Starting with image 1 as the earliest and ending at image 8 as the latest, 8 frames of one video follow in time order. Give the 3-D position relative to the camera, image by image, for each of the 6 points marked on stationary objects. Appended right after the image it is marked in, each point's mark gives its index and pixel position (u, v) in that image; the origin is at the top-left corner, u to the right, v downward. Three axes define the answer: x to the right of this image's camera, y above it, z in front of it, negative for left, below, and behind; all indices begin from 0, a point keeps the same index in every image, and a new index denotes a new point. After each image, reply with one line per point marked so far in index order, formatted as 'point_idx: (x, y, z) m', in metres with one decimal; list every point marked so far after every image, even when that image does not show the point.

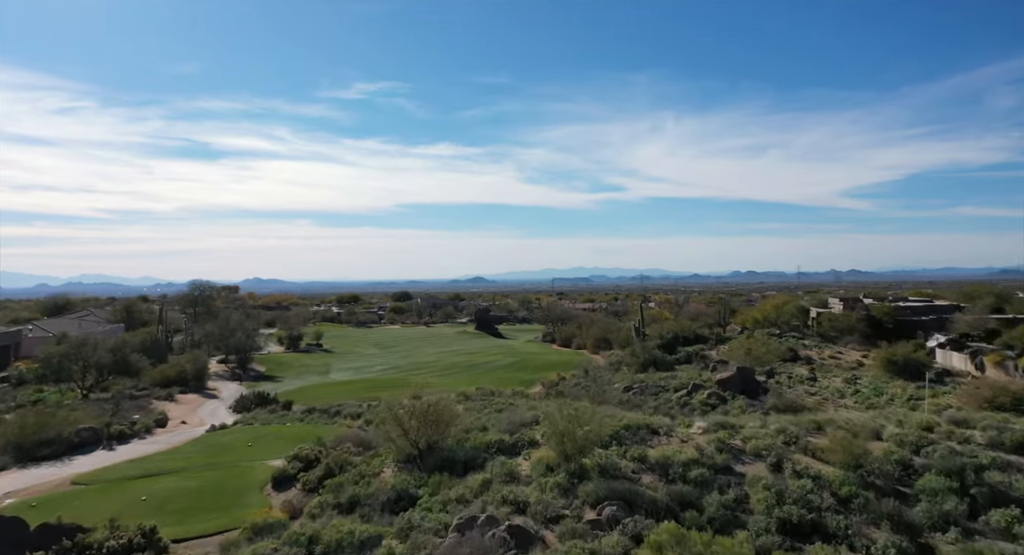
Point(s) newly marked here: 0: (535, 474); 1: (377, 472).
0: (+0.5, -4.3, +14.6) m
1: (-3.2, -4.6, +15.7) m
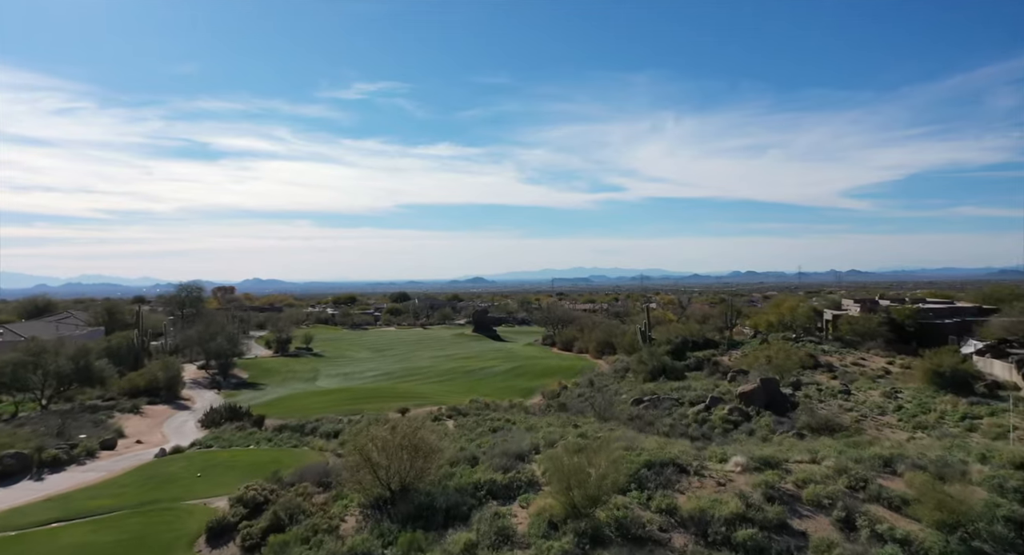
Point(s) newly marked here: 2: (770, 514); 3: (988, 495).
0: (+0.4, -4.3, +11.4) m
1: (-3.3, -4.6, +12.6) m
2: (+4.3, -3.9, +11.2) m
3: (+8.0, -3.7, +11.3) m
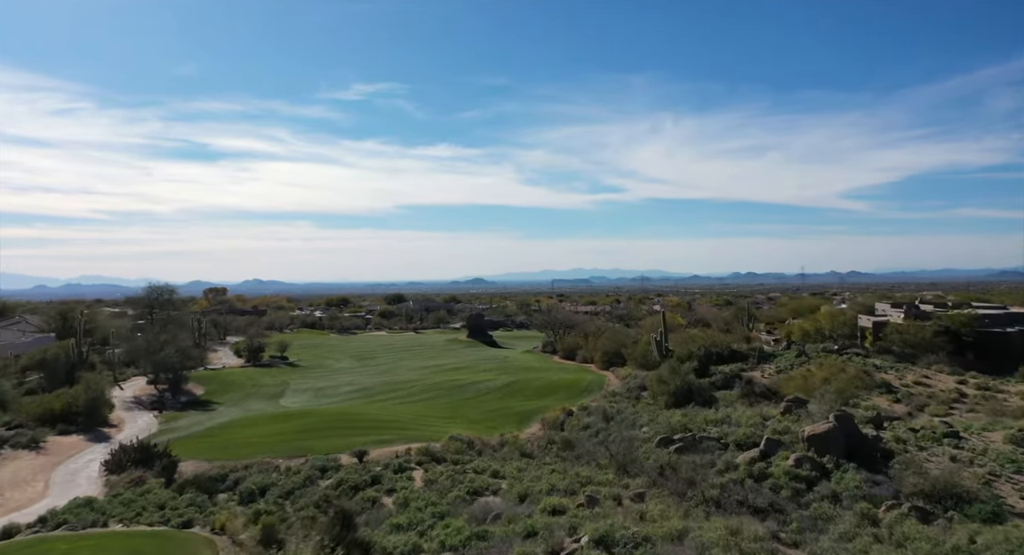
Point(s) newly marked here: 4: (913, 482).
0: (+0.1, -4.4, +4.6) m
1: (-3.6, -4.7, +5.7) m
2: (+4.0, -4.0, +4.4) m
3: (+7.7, -3.7, +4.5) m
4: (+9.8, -5.0, +16.2) m
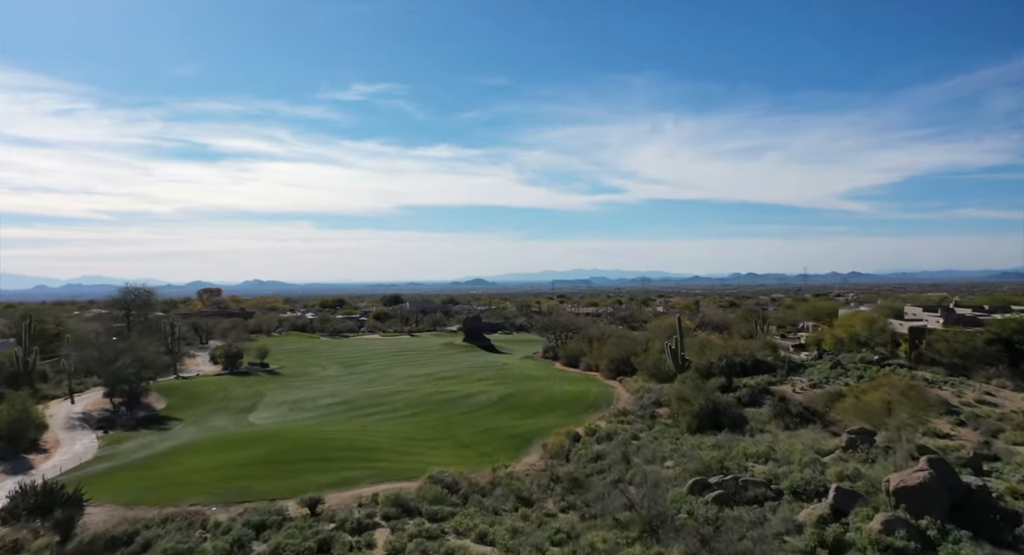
0: (-0.1, -4.4, -0.2) m
1: (-3.8, -4.7, +1.0) m
2: (+3.8, -4.0, -0.4) m
3: (+7.5, -3.7, -0.3) m
4: (+9.6, -5.0, +11.5) m
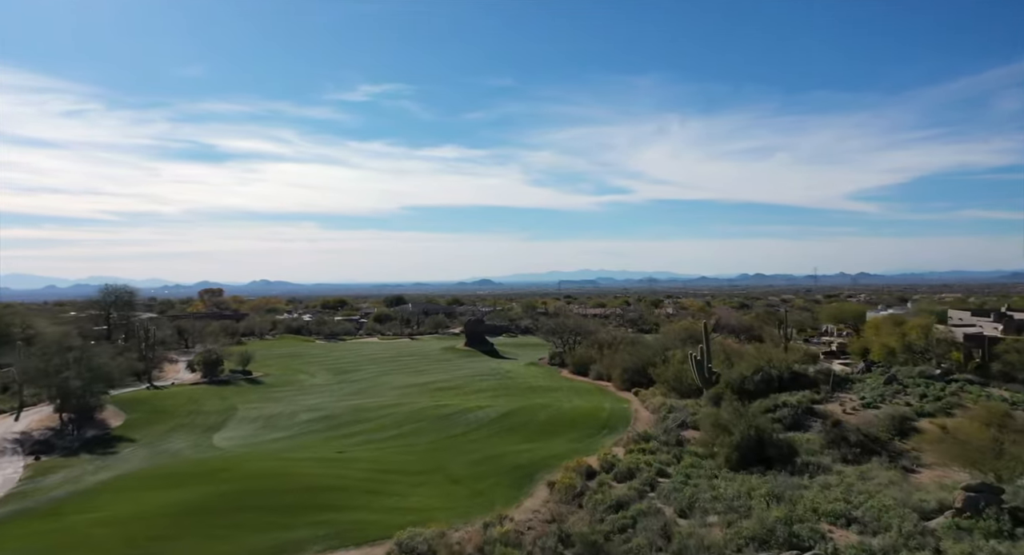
0: (-0.4, -4.4, -5.1) m
1: (-4.0, -4.7, -3.9) m
2: (+3.6, -4.0, -5.3) m
3: (+7.3, -3.7, -5.2) m
4: (+9.4, -5.0, +6.5) m
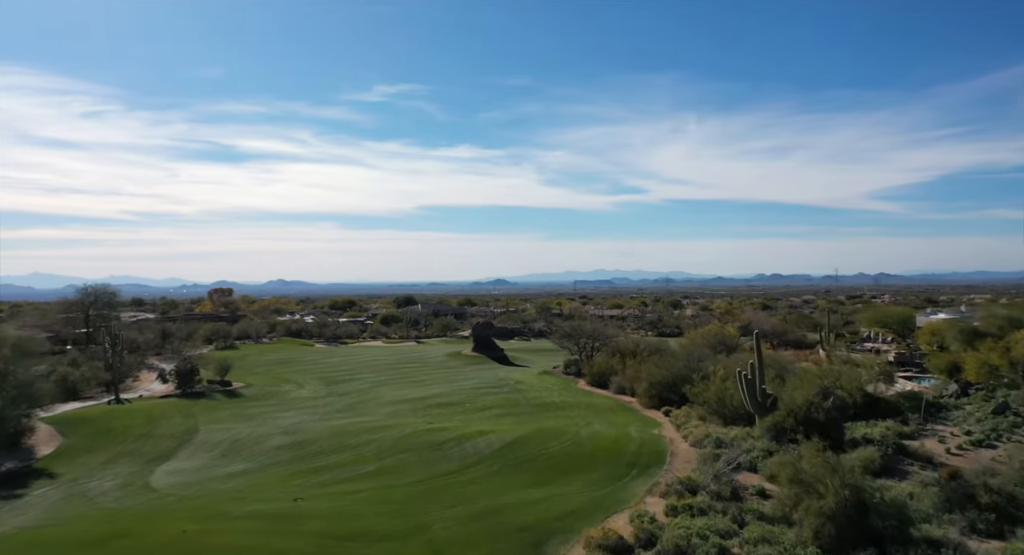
0: (-0.9, -4.4, -11.4) m
1: (-4.6, -4.6, -10.2) m
2: (+3.0, -4.0, -11.7) m
3: (+6.7, -3.7, -11.7) m
4: (+9.1, -5.0, -0.1) m
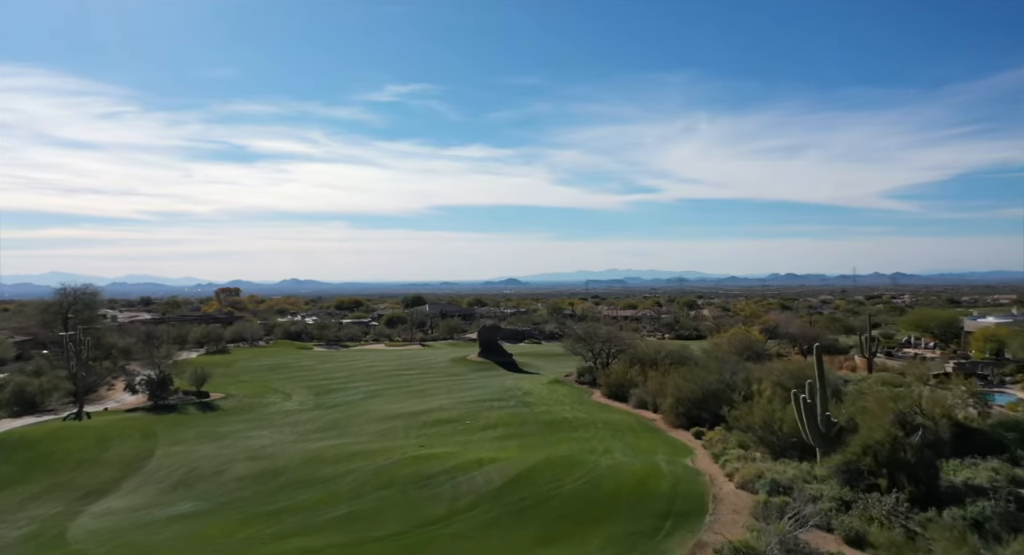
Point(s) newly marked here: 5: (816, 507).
0: (-1.5, -4.4, -16.5) m
1: (-5.1, -4.7, -15.2) m
2: (+2.4, -4.0, -17.0) m
3: (+6.1, -3.8, -17.0) m
4: (+8.7, -5.0, -5.4) m
5: (+8.0, -5.8, +18.1) m
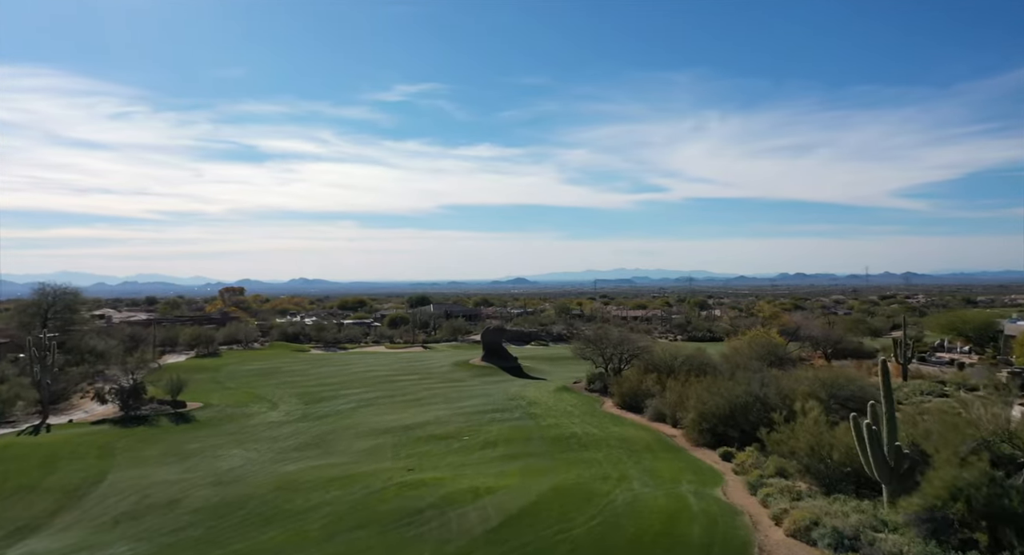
0: (-2.0, -4.4, -20.4) m
1: (-5.6, -4.7, -19.1) m
2: (+1.9, -4.0, -20.9) m
3: (+5.6, -3.8, -21.0) m
4: (+8.4, -5.0, -9.4) m
5: (+7.9, -5.8, +14.1) m
